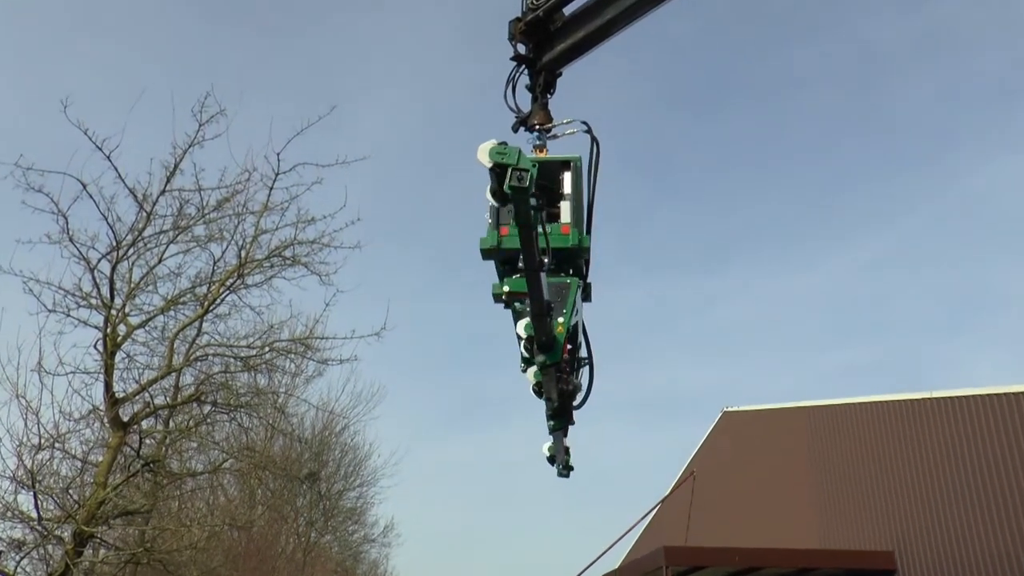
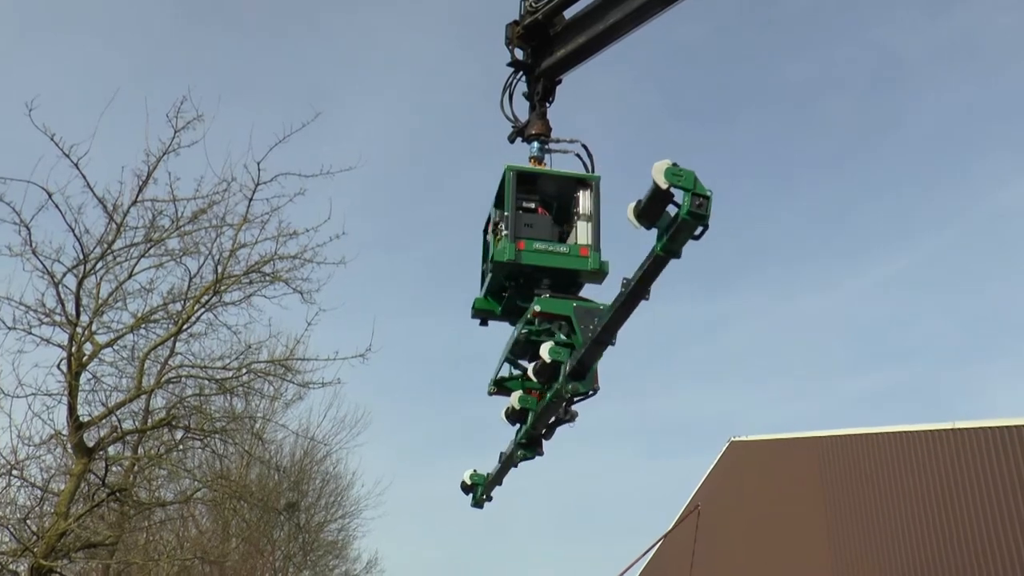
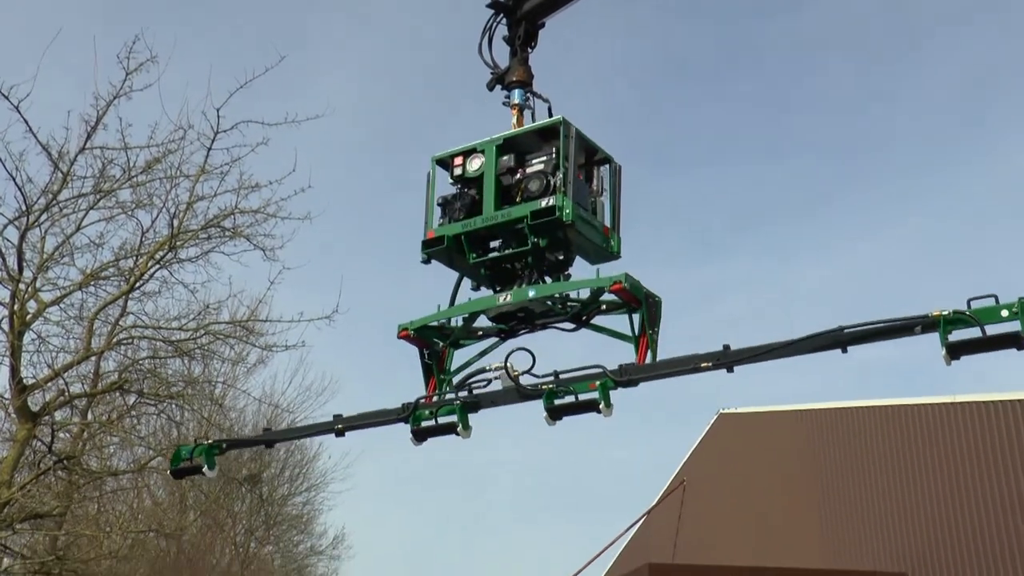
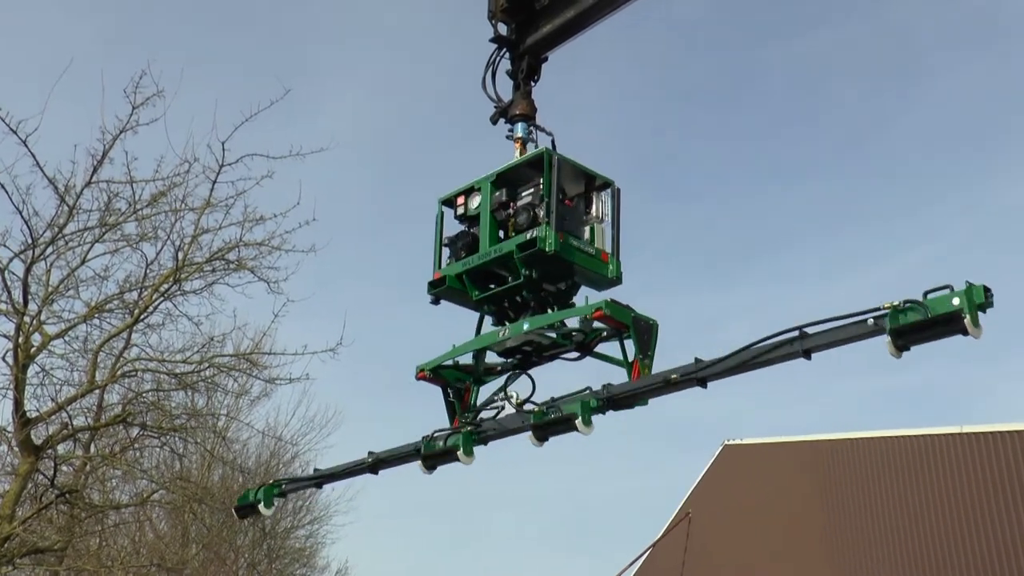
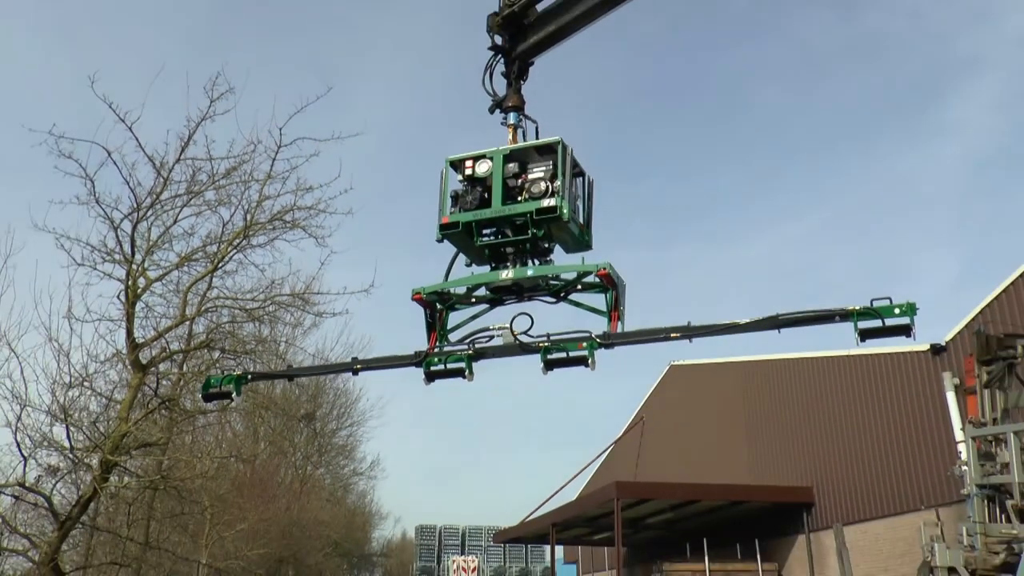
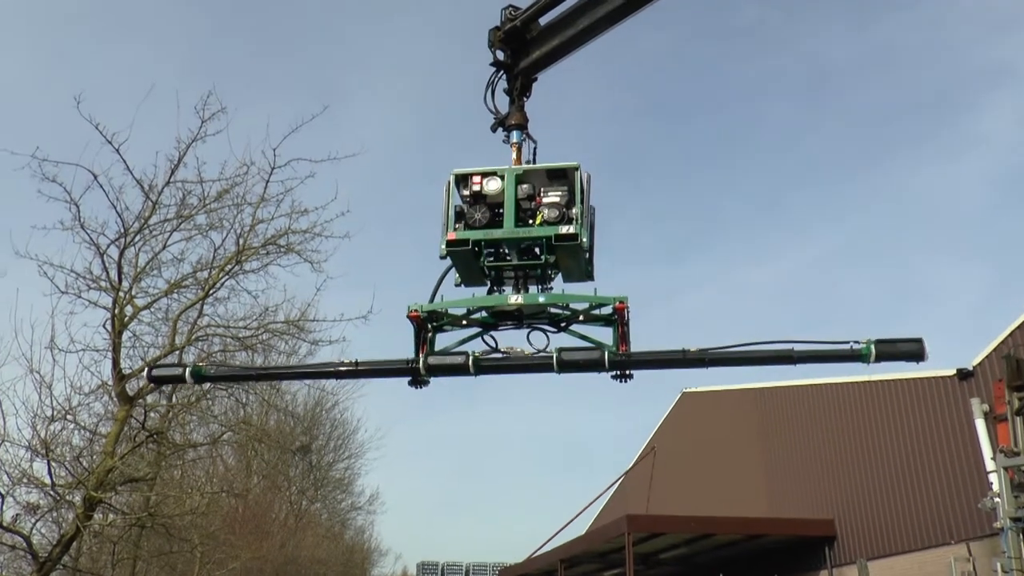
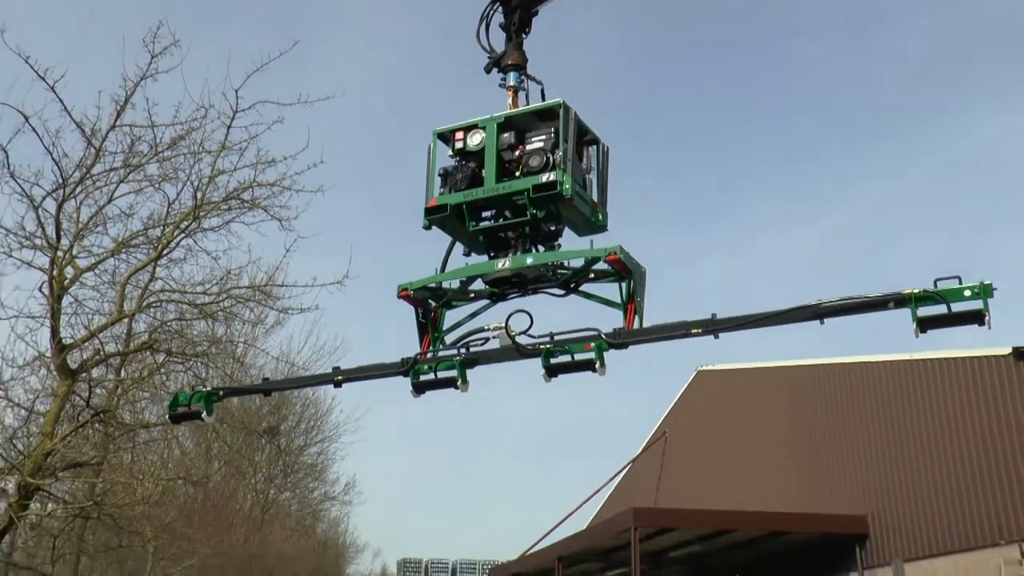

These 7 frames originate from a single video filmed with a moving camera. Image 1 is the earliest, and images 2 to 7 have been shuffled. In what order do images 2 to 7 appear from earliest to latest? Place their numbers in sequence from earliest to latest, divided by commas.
2, 4, 3, 7, 5, 6
